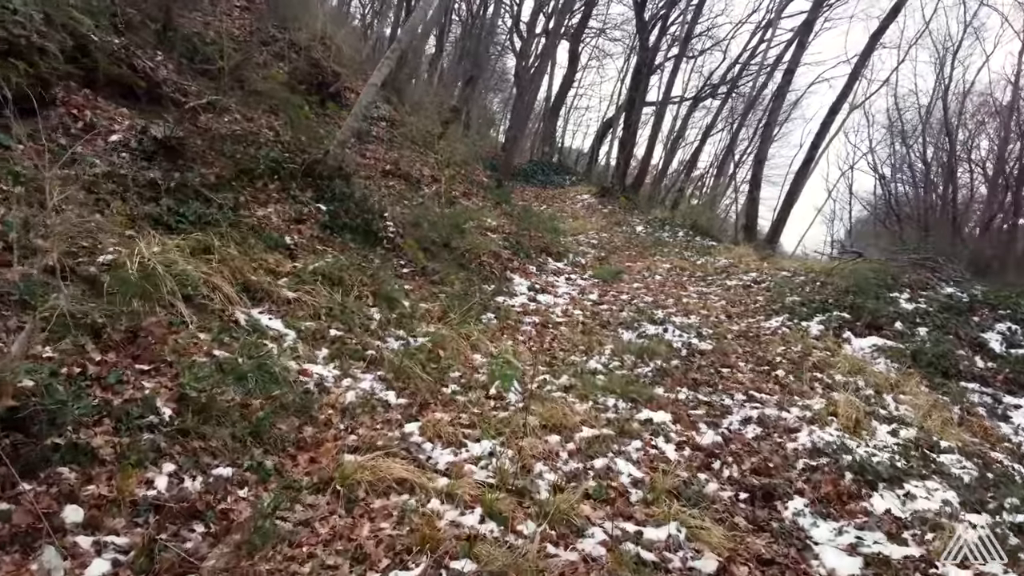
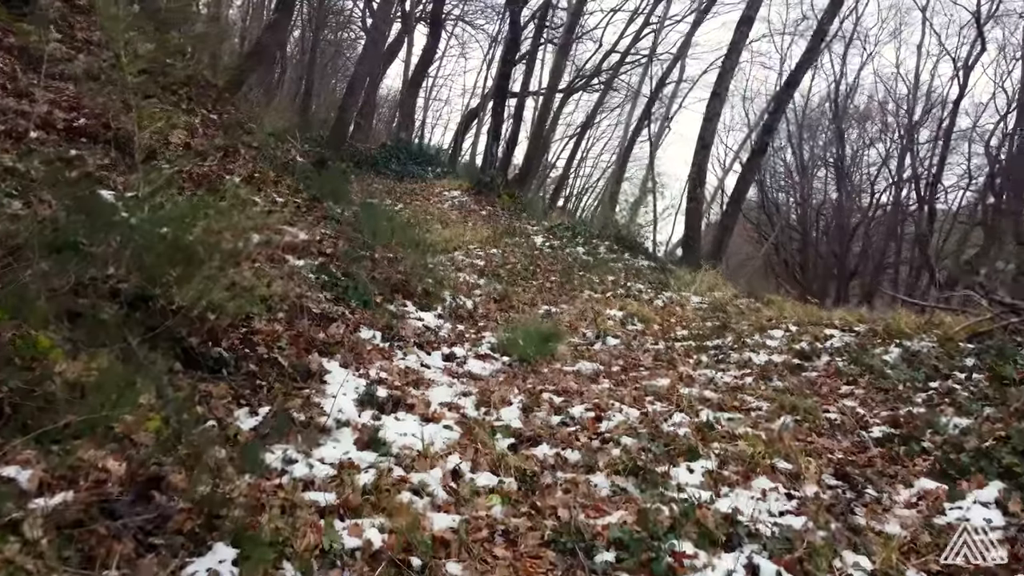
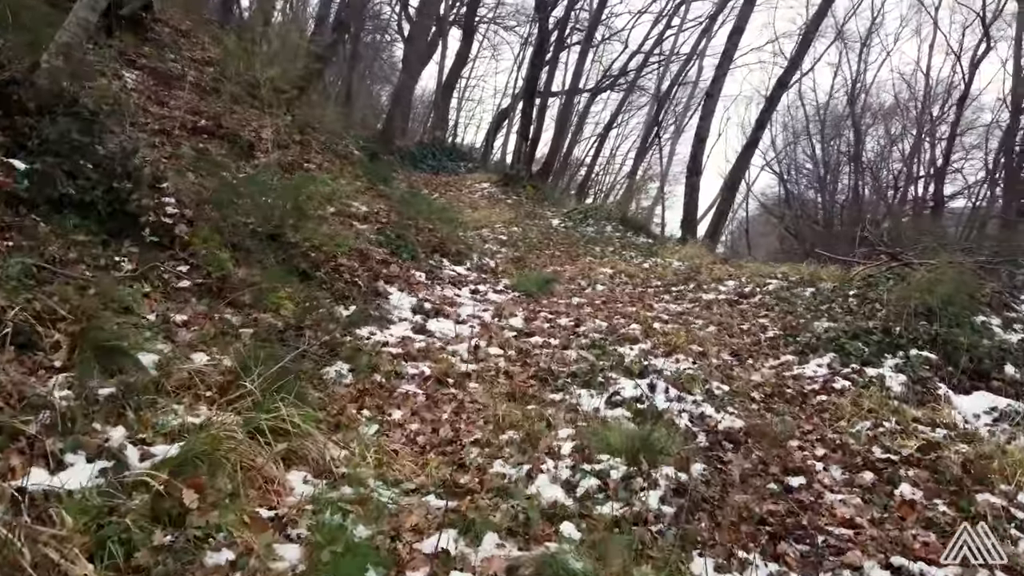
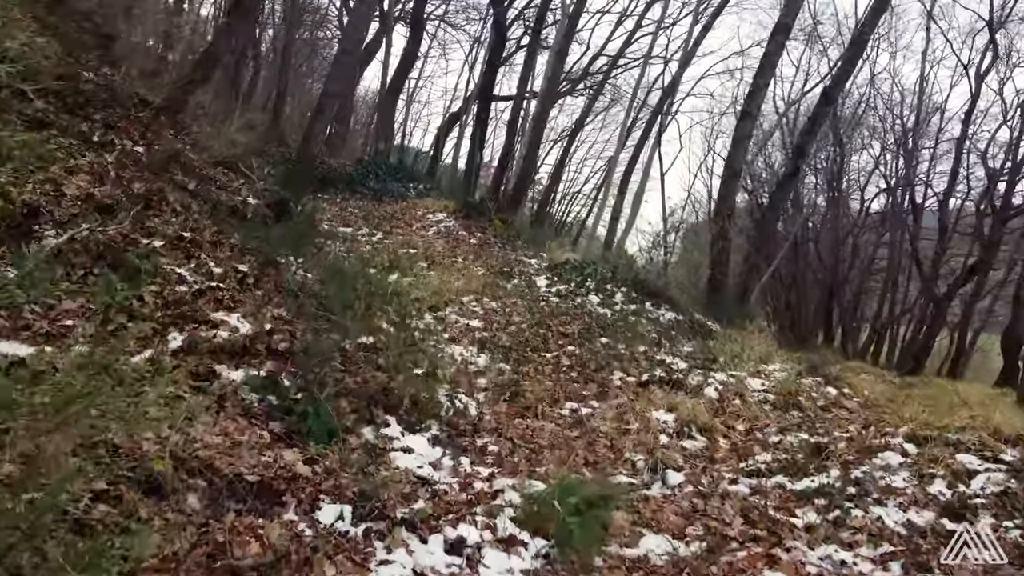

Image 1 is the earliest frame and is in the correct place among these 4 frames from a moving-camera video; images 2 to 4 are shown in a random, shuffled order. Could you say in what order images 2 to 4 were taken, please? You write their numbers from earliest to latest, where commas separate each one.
3, 2, 4
